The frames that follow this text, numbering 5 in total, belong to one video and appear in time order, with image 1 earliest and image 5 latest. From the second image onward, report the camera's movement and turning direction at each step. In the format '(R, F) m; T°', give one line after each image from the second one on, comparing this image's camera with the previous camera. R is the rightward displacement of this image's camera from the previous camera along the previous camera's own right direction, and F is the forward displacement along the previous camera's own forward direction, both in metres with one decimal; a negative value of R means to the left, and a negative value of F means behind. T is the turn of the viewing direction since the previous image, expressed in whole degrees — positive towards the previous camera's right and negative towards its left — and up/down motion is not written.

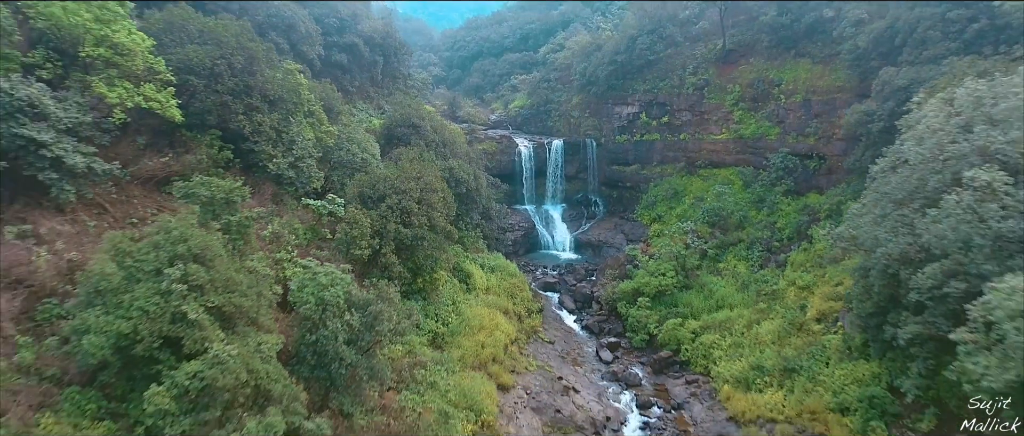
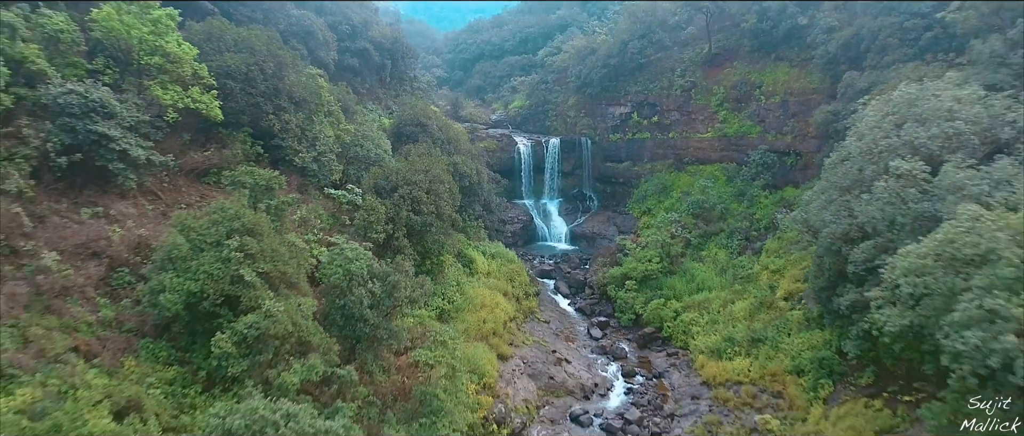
(+0.1, -1.6) m; 0°
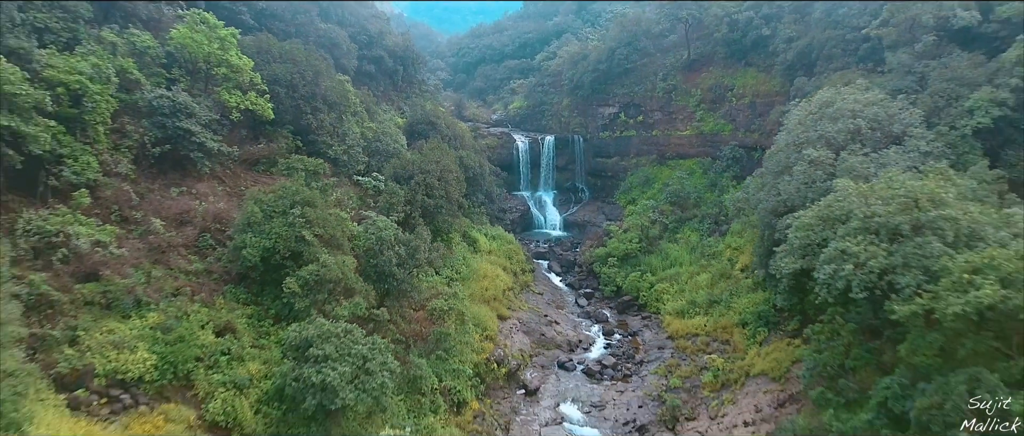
(+0.1, -2.8) m; 0°
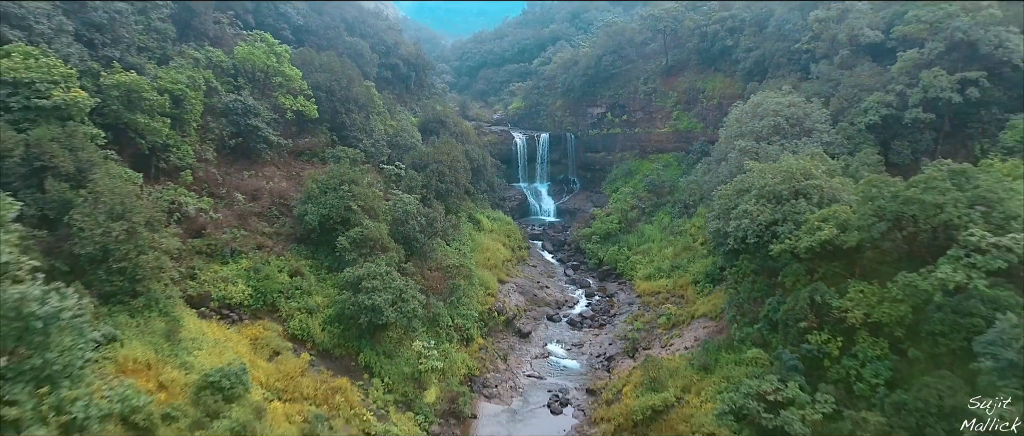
(+0.1, -3.7) m; 0°
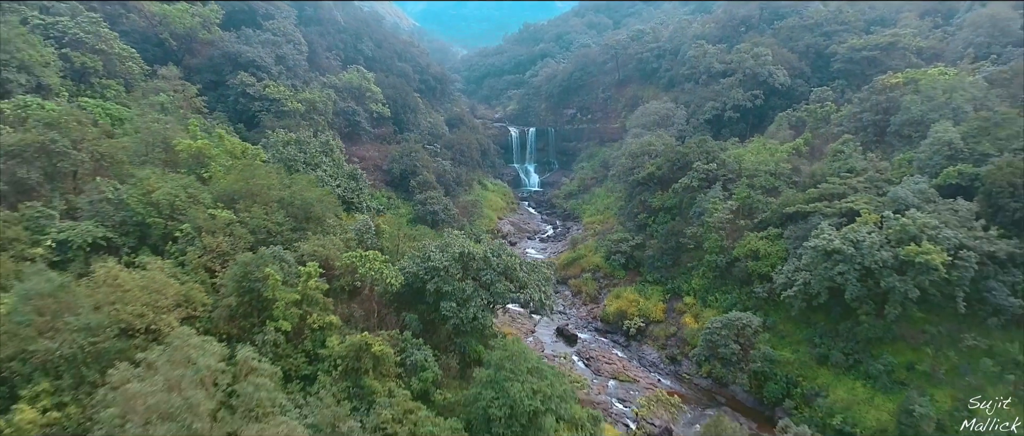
(+0.5, -12.9) m; 0°
